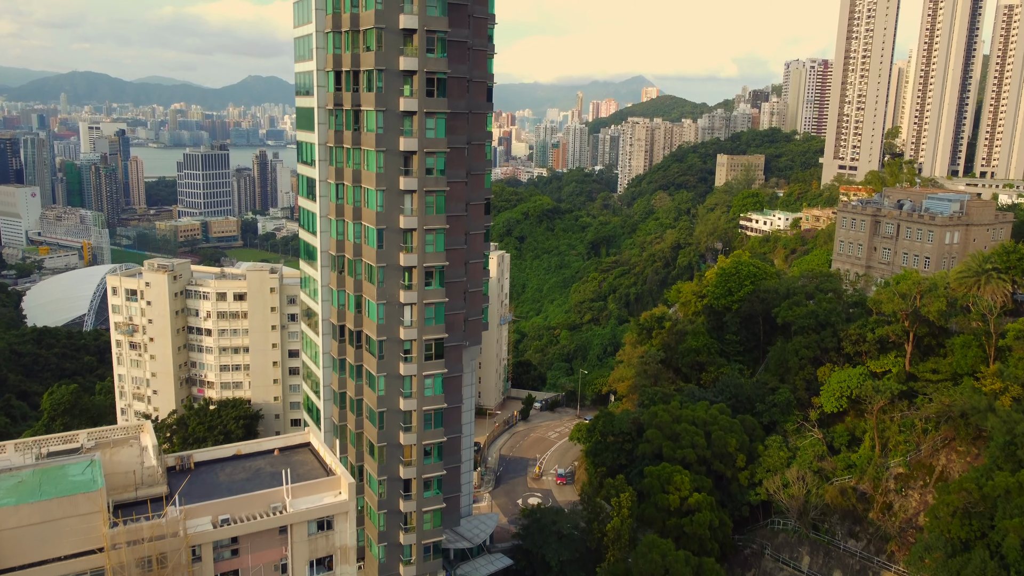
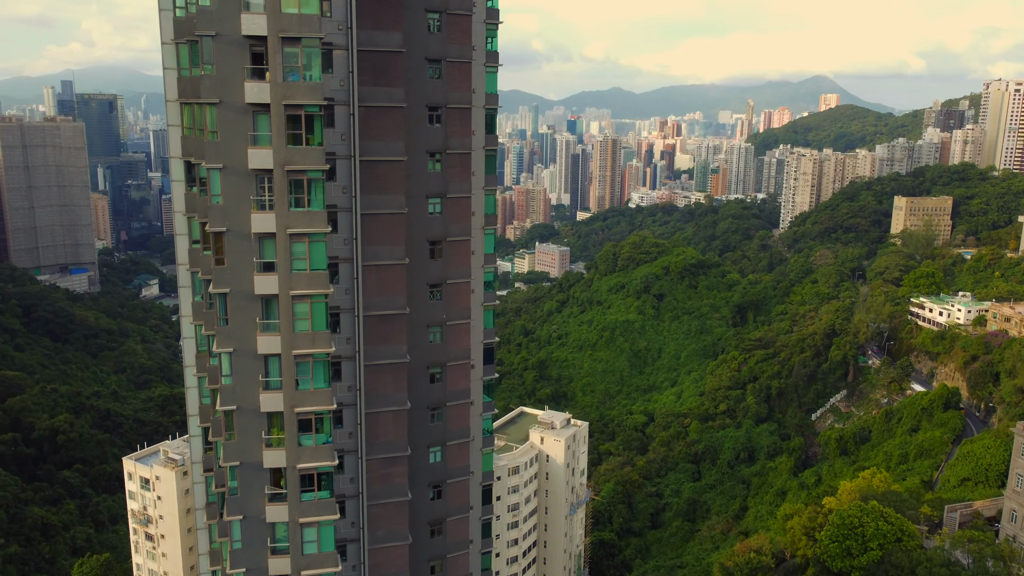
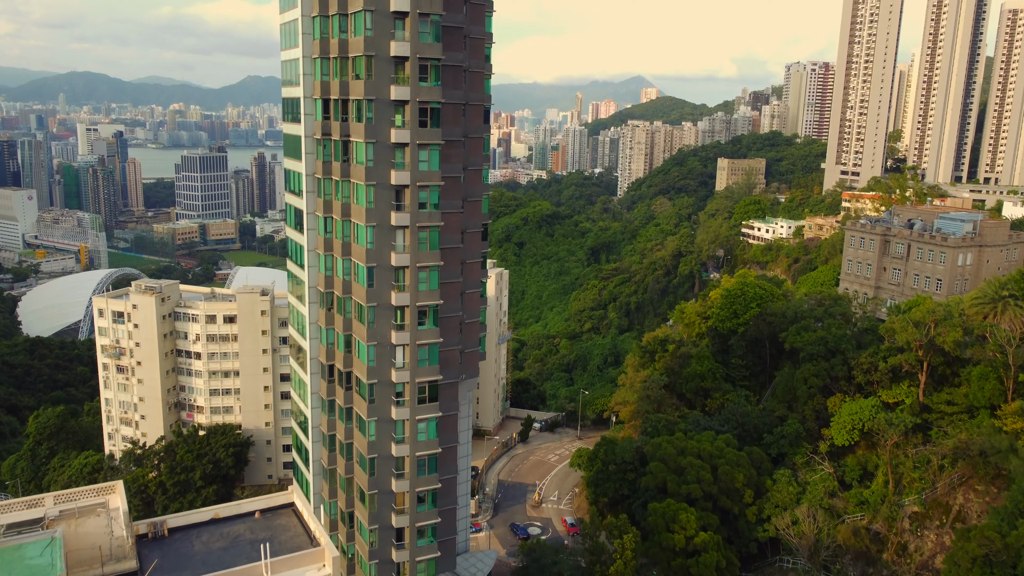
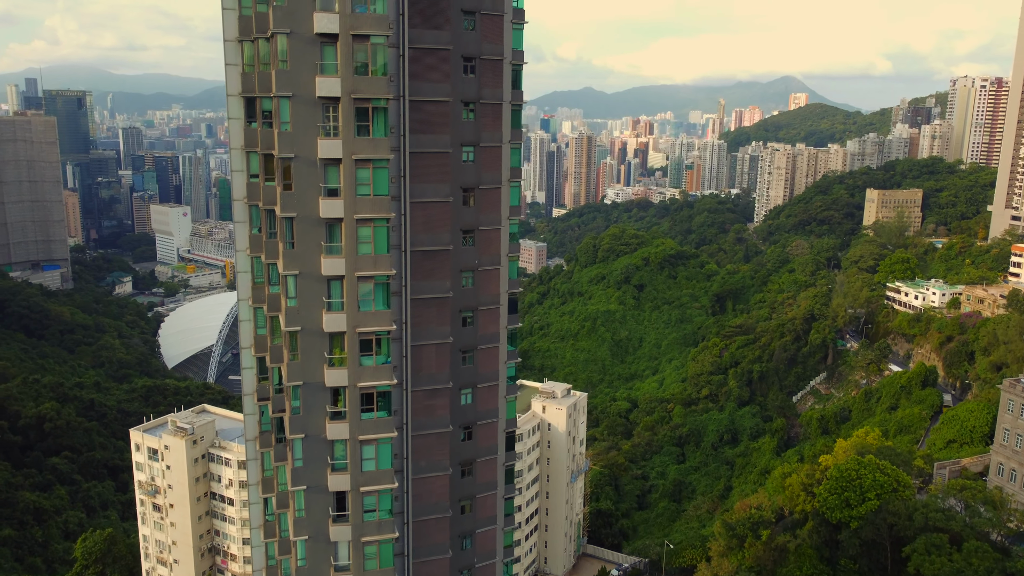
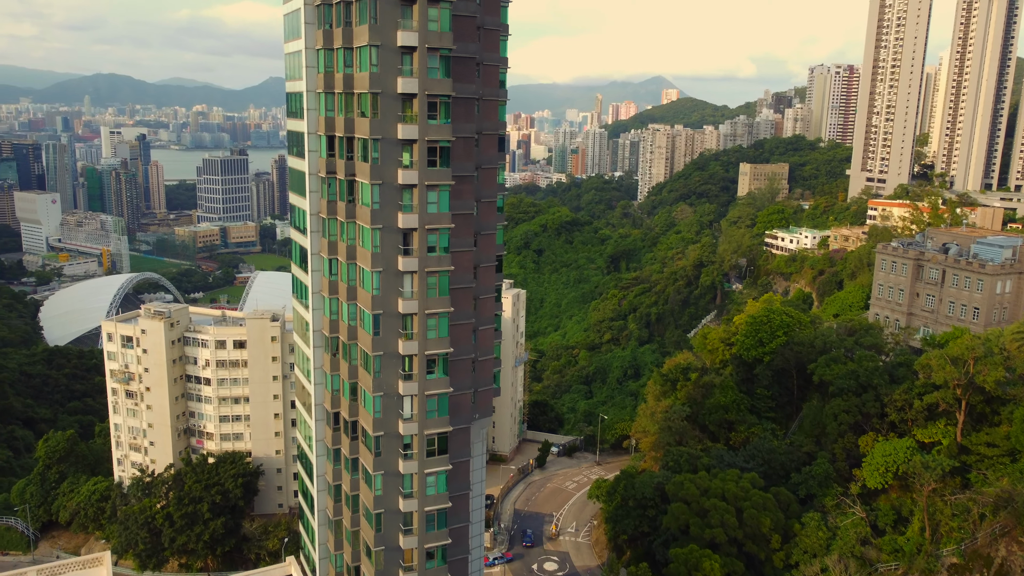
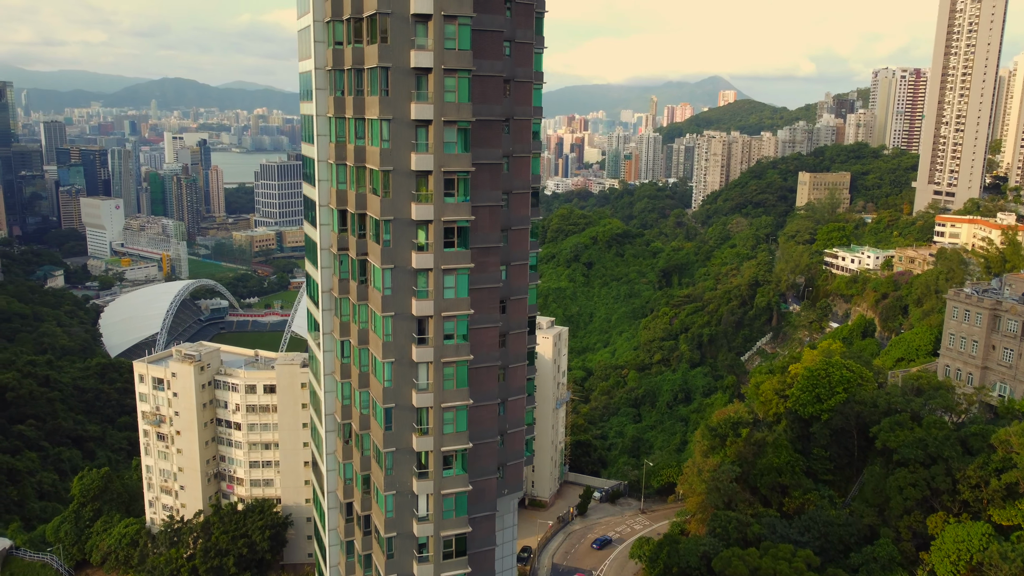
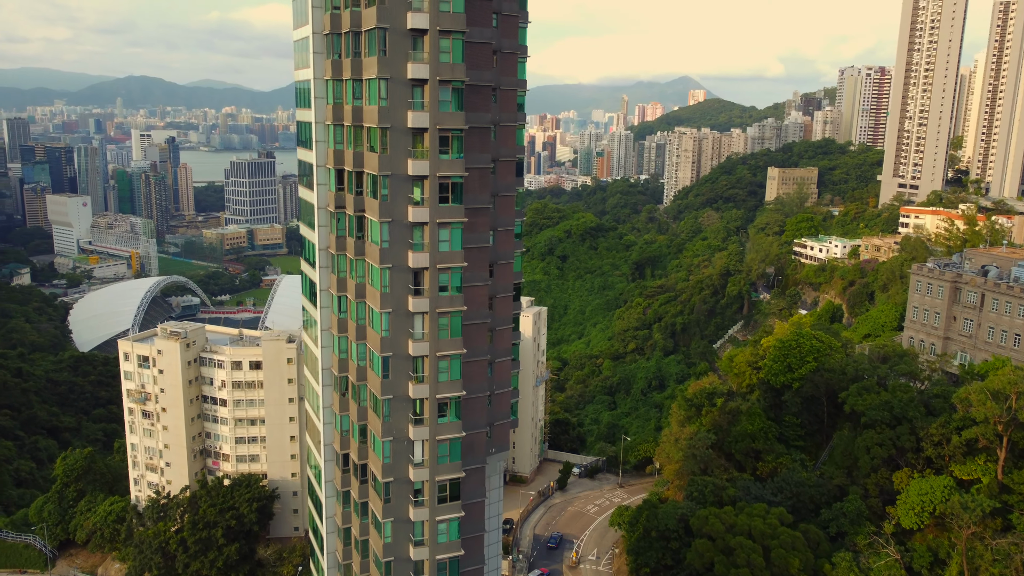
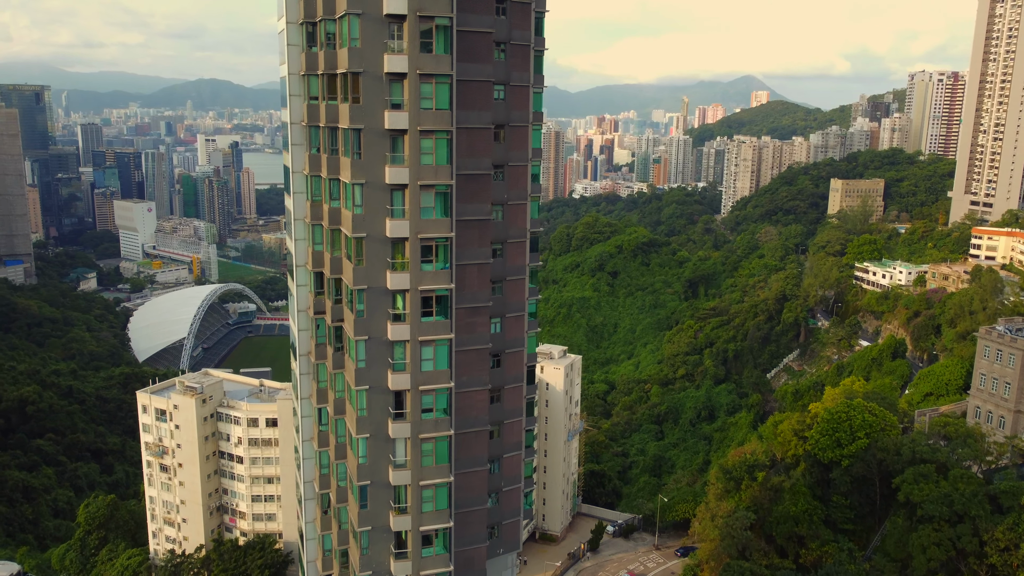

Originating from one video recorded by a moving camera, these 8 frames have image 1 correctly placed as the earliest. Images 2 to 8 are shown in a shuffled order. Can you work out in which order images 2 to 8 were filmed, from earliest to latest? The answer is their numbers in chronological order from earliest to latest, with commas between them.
3, 5, 7, 6, 8, 4, 2
